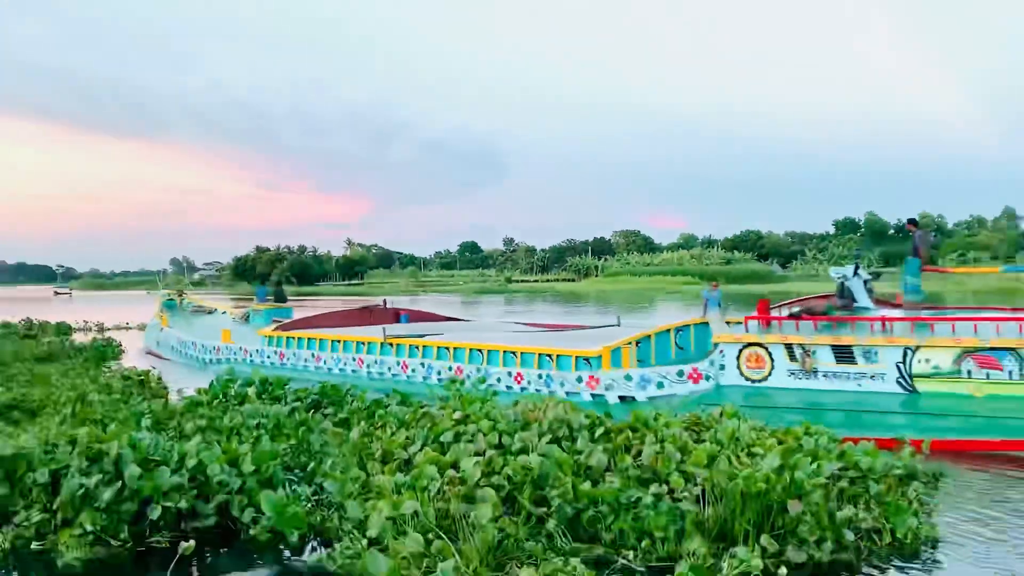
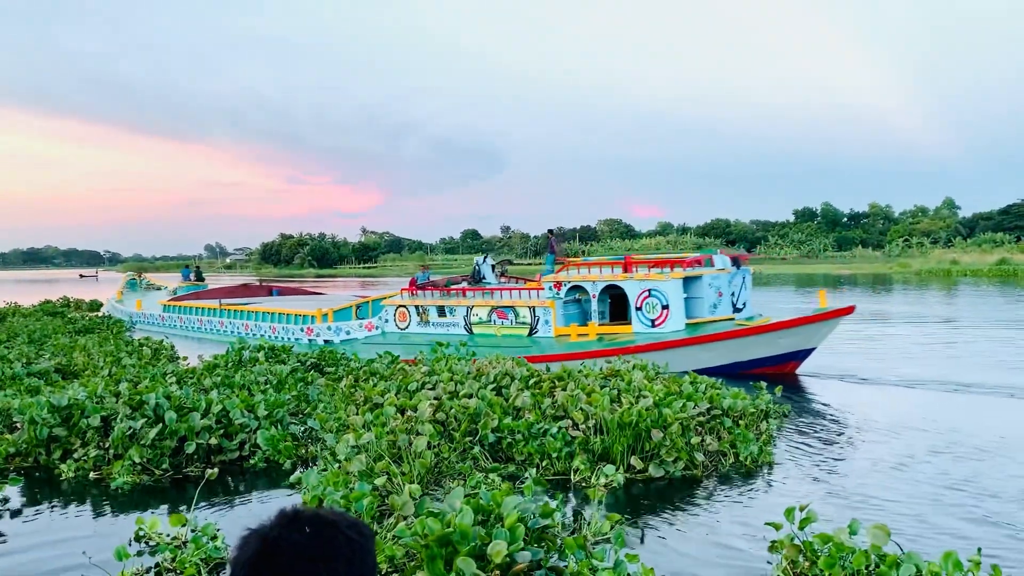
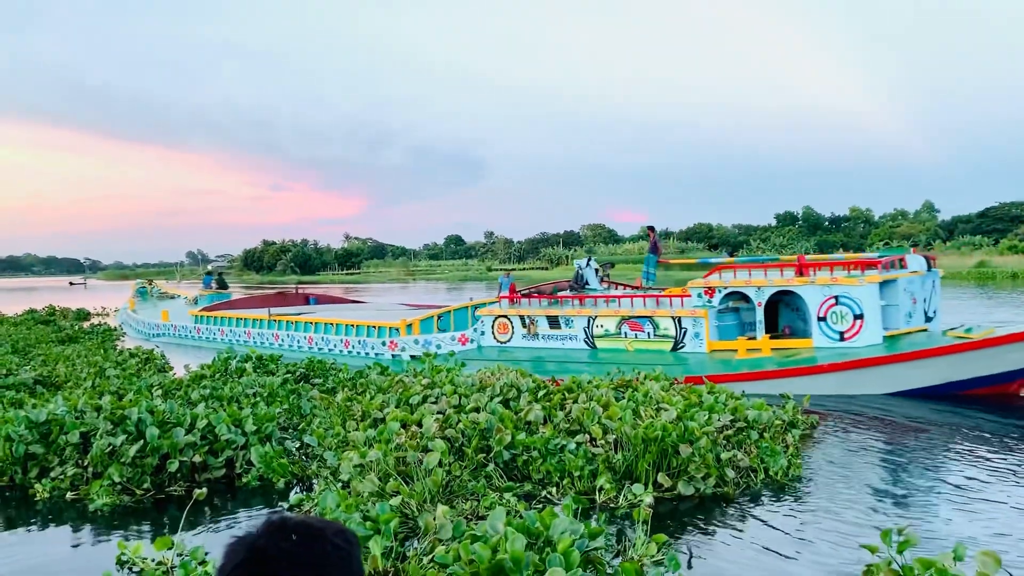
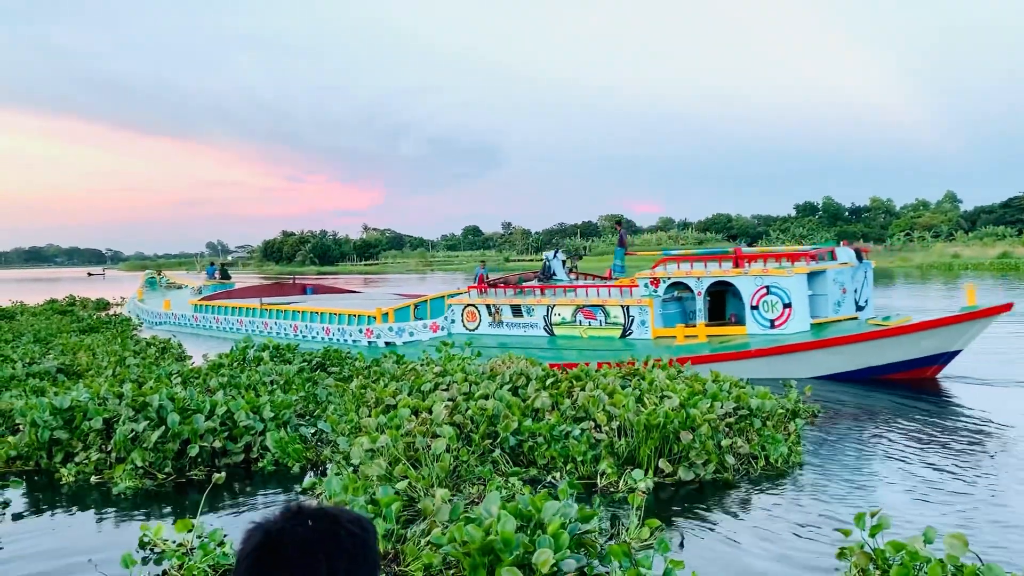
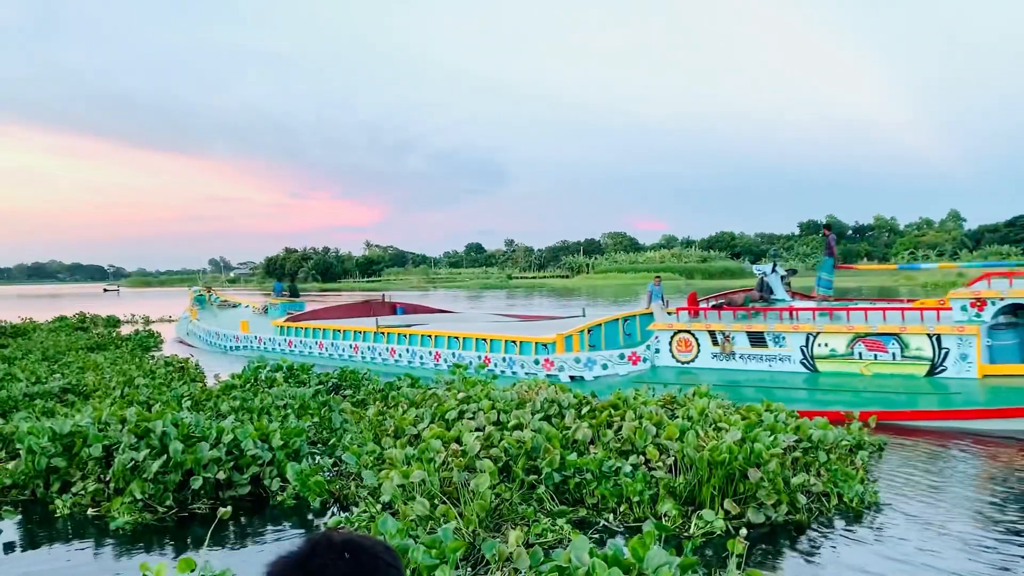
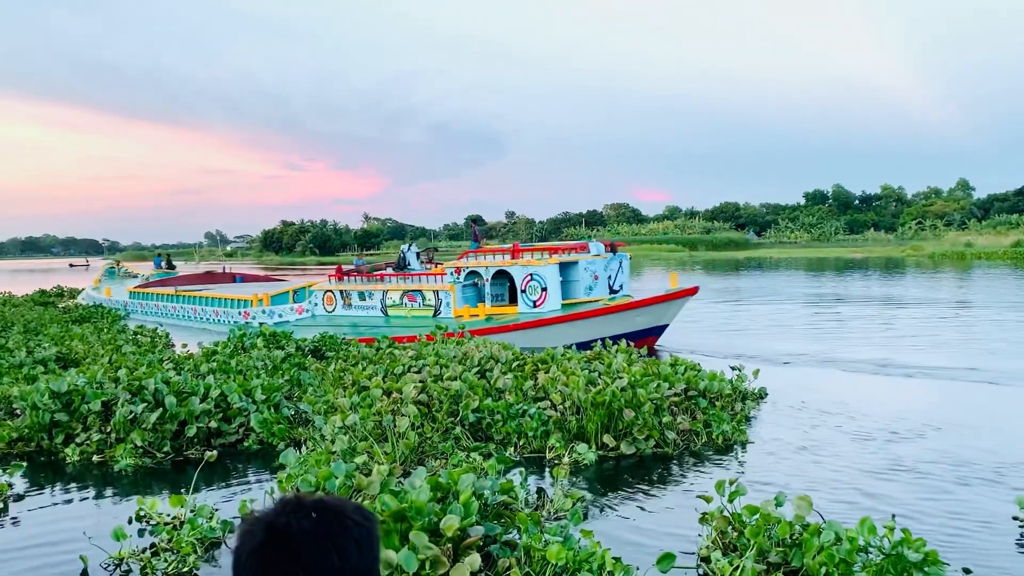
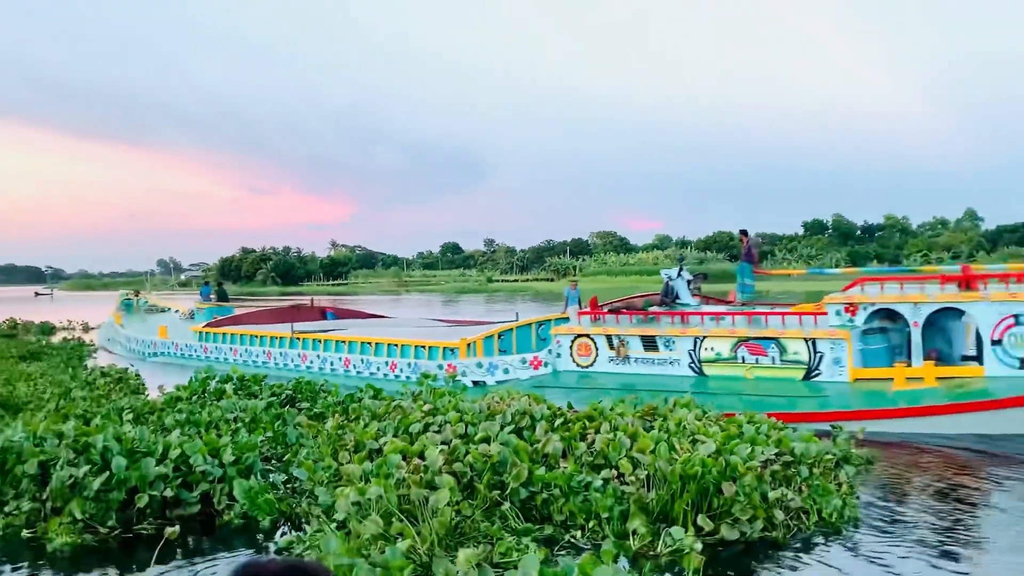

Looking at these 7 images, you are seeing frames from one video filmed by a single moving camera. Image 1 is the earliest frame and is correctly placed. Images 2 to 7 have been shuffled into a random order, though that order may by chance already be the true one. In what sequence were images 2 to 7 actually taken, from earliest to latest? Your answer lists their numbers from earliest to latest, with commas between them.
5, 7, 3, 4, 2, 6
